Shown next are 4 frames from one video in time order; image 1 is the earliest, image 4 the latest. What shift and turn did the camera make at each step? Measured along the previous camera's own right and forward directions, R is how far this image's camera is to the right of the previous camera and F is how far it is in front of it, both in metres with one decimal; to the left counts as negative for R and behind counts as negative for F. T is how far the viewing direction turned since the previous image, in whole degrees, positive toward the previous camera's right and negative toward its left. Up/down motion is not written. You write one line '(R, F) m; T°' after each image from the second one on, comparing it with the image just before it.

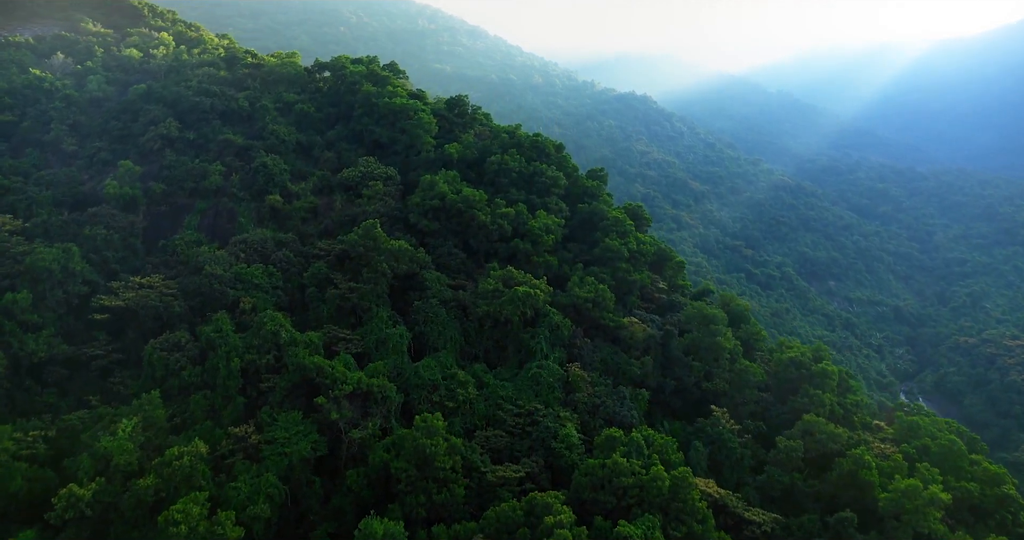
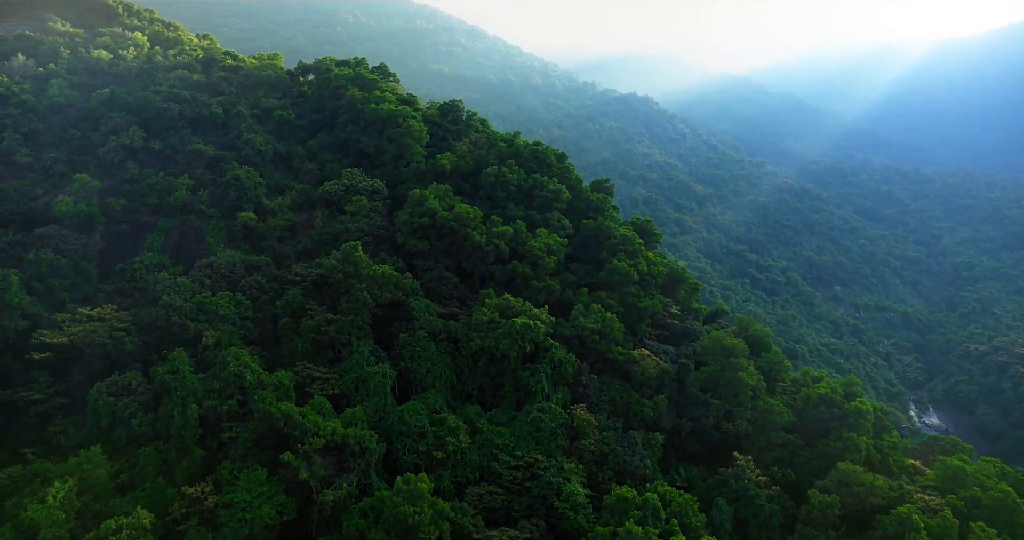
(+0.1, +2.1) m; 0°
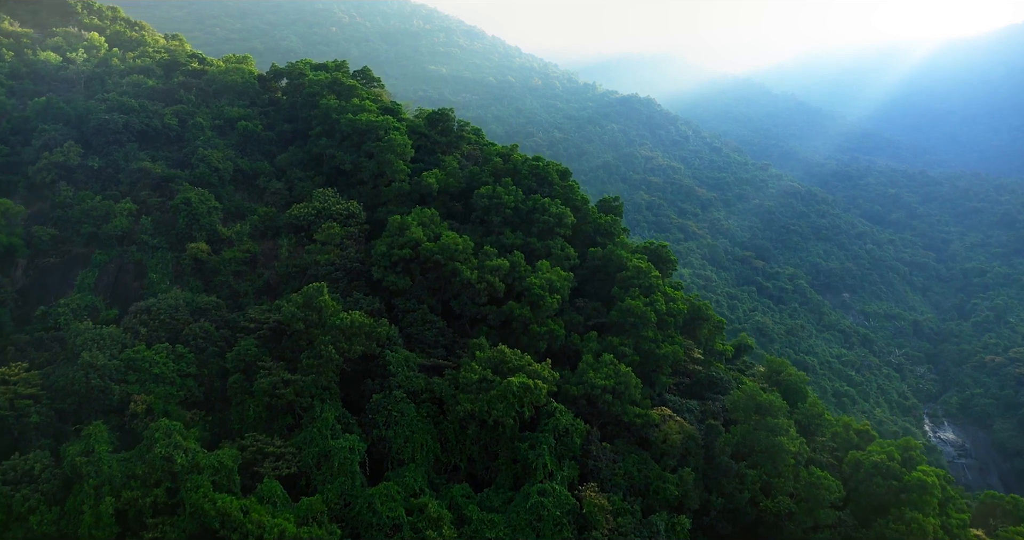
(+0.1, +2.9) m; 0°
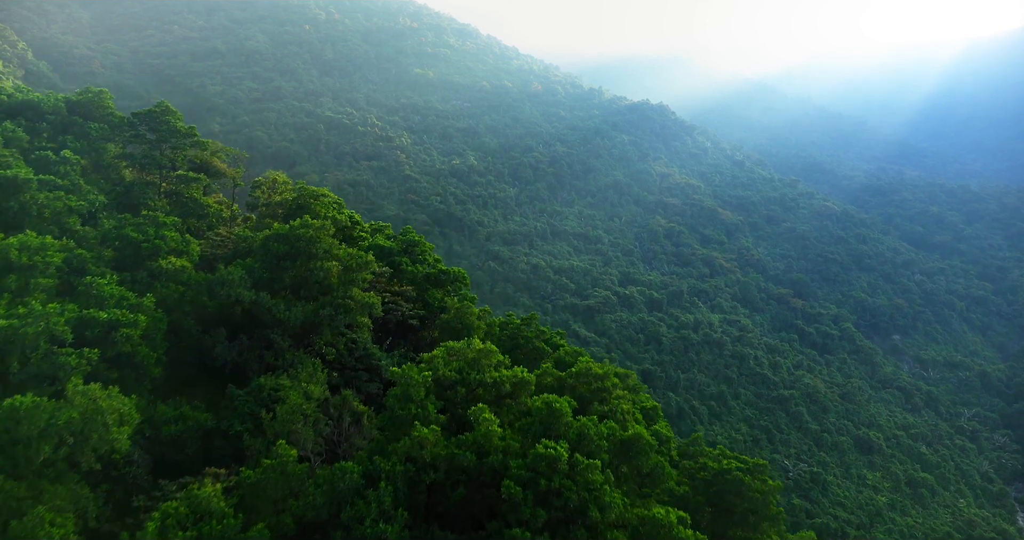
(+0.4, +14.6) m; 0°
